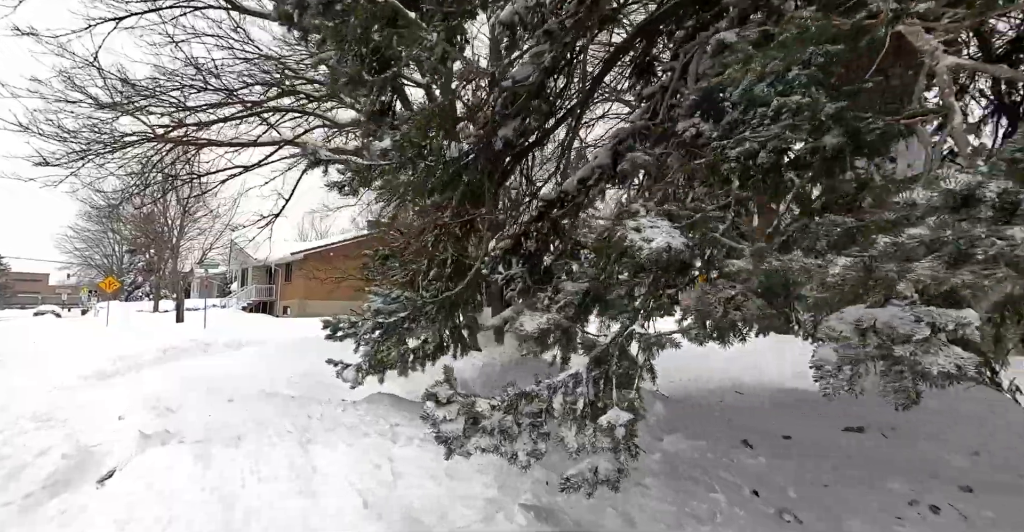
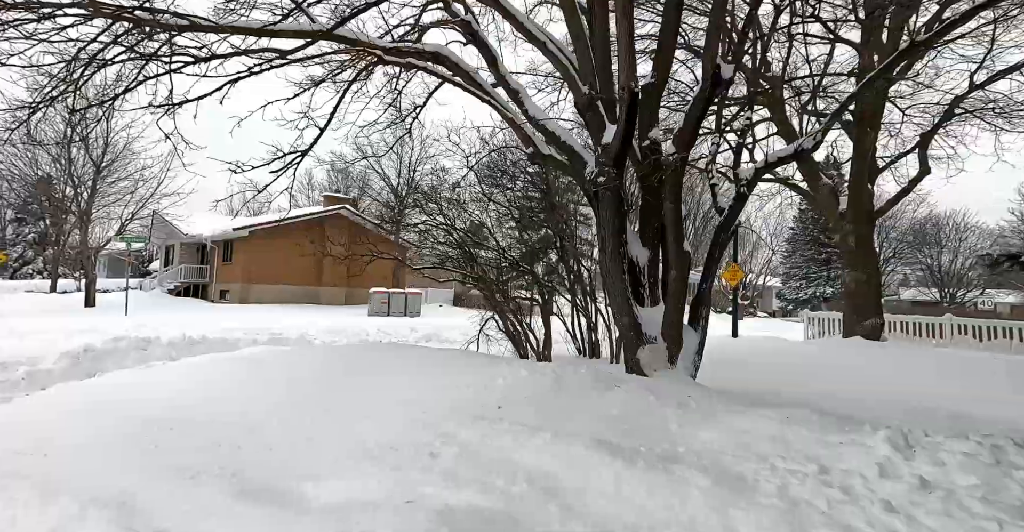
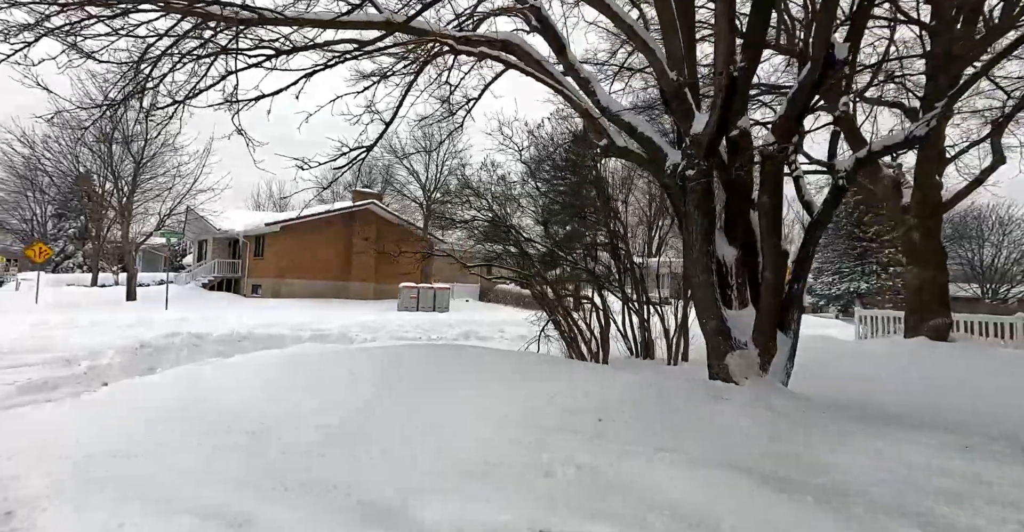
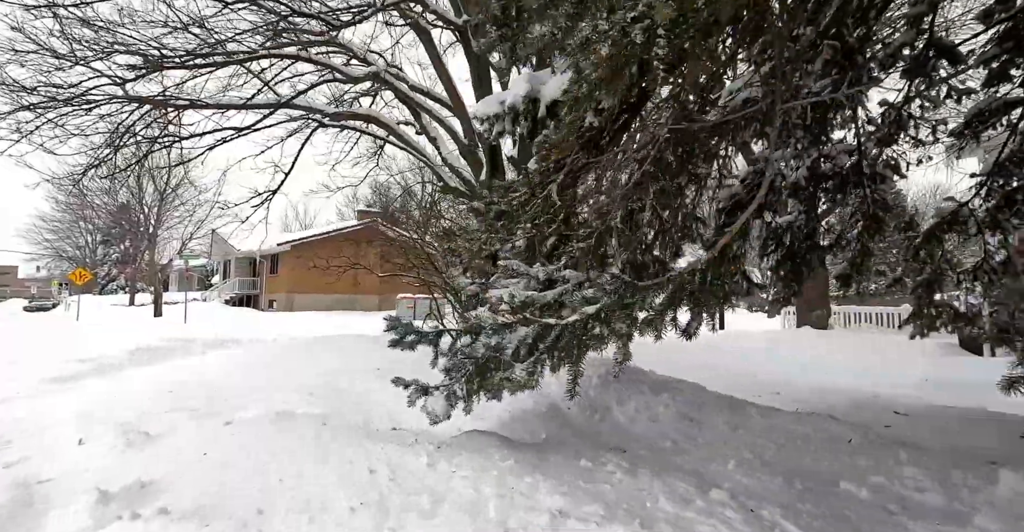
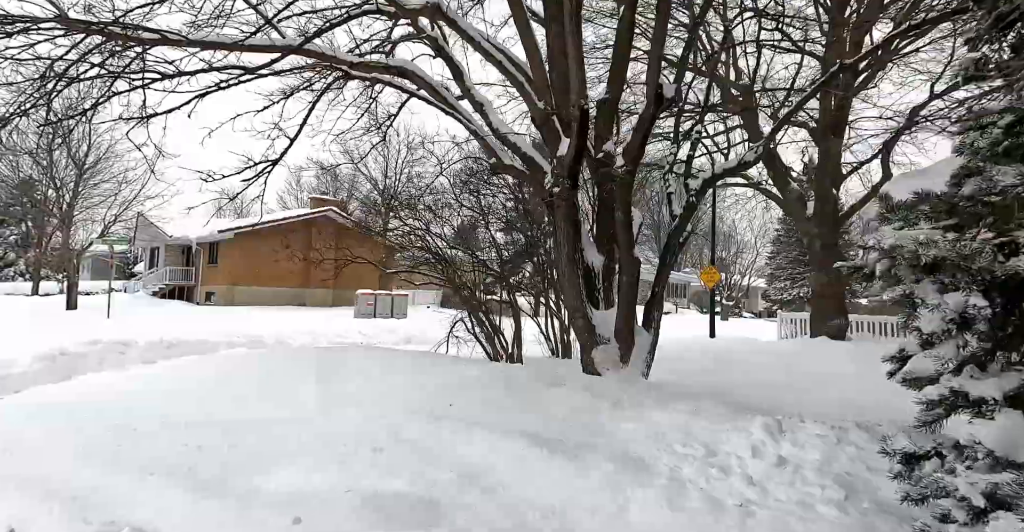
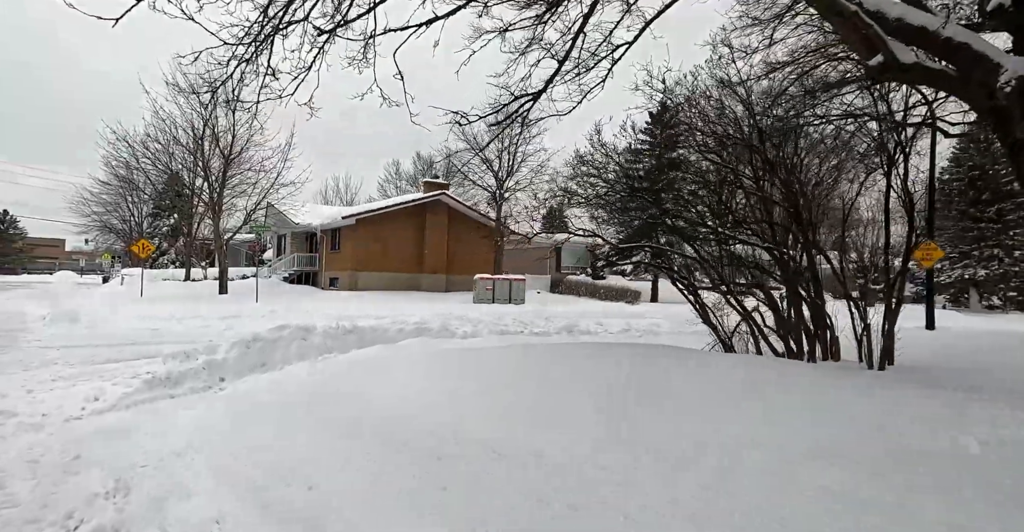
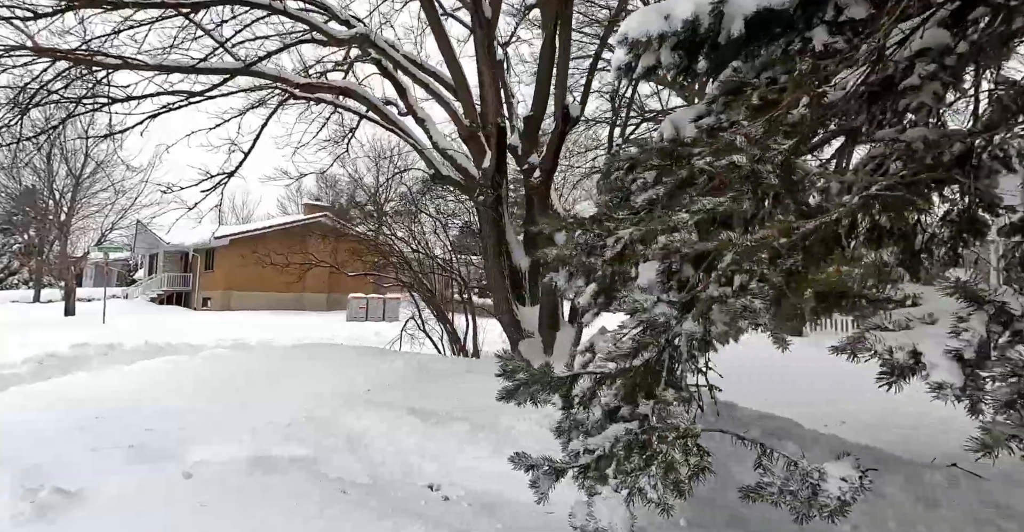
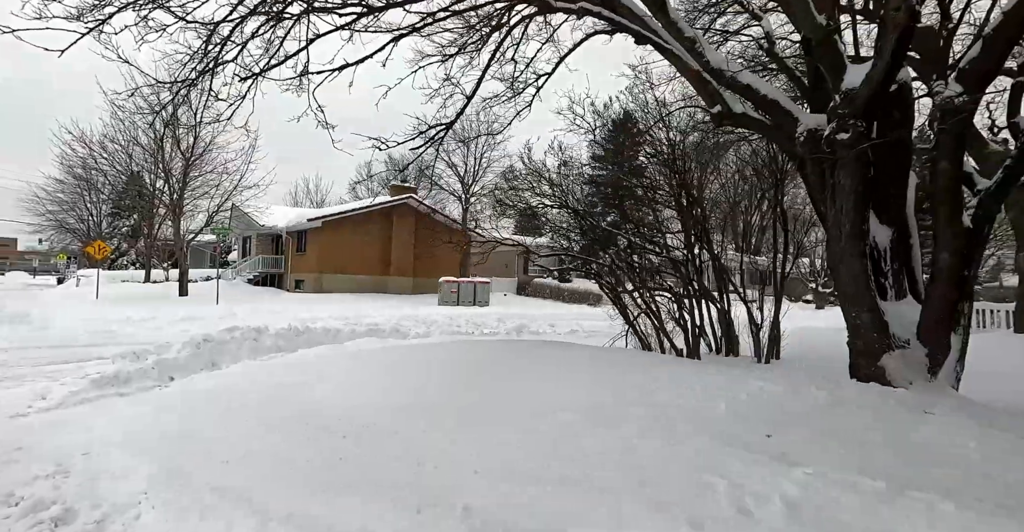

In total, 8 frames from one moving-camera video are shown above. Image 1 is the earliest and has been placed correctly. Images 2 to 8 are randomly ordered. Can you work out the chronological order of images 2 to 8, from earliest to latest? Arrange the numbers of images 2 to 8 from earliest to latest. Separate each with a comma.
4, 7, 5, 2, 3, 8, 6
